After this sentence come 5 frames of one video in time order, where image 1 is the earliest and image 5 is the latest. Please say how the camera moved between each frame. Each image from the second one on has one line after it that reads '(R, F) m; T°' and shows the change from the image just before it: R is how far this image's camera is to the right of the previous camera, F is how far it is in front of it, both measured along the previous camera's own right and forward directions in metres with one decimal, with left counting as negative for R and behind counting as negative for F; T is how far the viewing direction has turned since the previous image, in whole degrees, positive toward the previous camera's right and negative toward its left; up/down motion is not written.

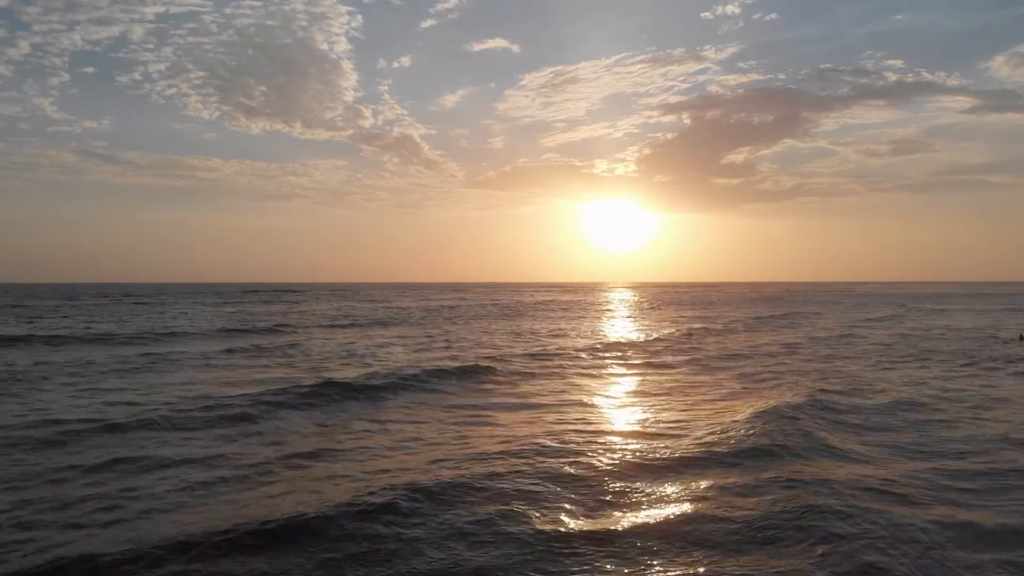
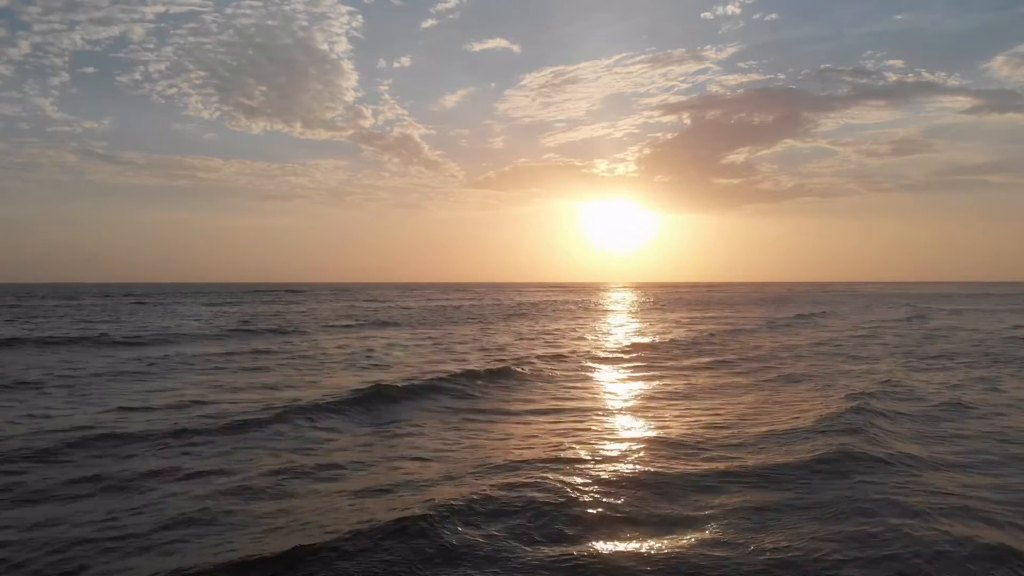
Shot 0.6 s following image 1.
(-0.7, -0.2) m; 0°
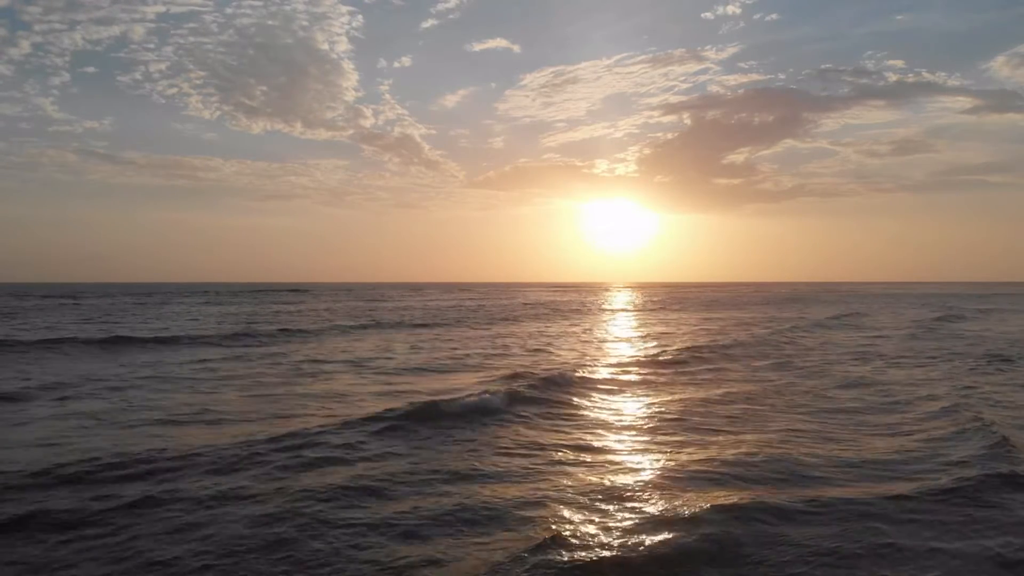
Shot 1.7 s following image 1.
(-0.6, +1.2) m; 0°
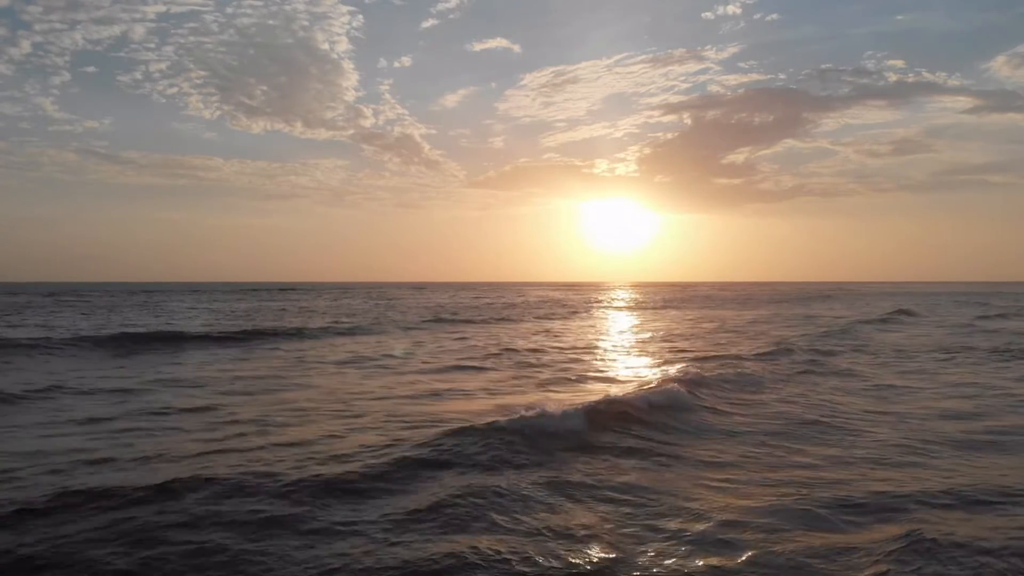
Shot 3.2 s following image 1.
(-0.5, +0.7) m; 0°
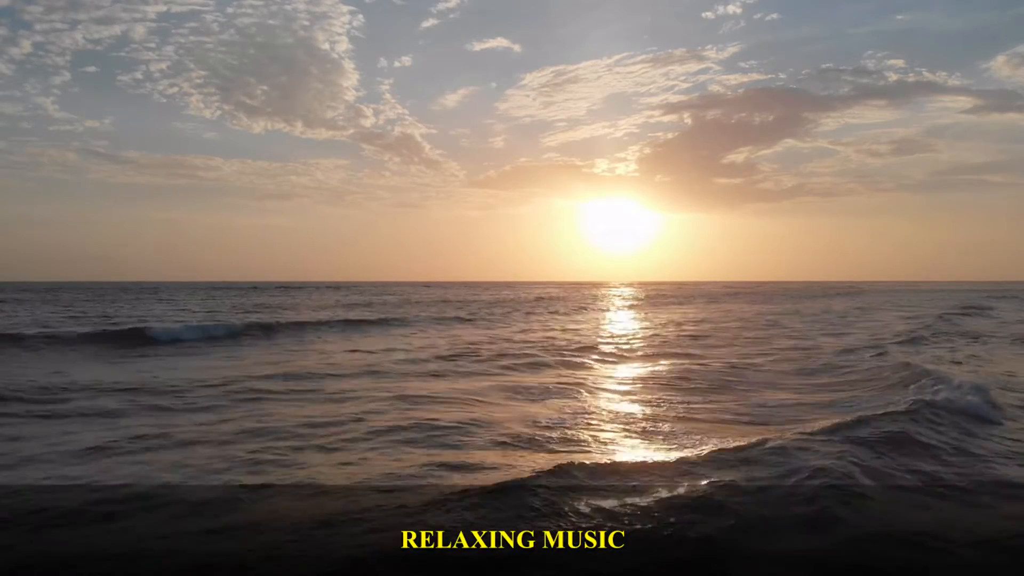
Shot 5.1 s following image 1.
(-0.9, +0.8) m; 0°
